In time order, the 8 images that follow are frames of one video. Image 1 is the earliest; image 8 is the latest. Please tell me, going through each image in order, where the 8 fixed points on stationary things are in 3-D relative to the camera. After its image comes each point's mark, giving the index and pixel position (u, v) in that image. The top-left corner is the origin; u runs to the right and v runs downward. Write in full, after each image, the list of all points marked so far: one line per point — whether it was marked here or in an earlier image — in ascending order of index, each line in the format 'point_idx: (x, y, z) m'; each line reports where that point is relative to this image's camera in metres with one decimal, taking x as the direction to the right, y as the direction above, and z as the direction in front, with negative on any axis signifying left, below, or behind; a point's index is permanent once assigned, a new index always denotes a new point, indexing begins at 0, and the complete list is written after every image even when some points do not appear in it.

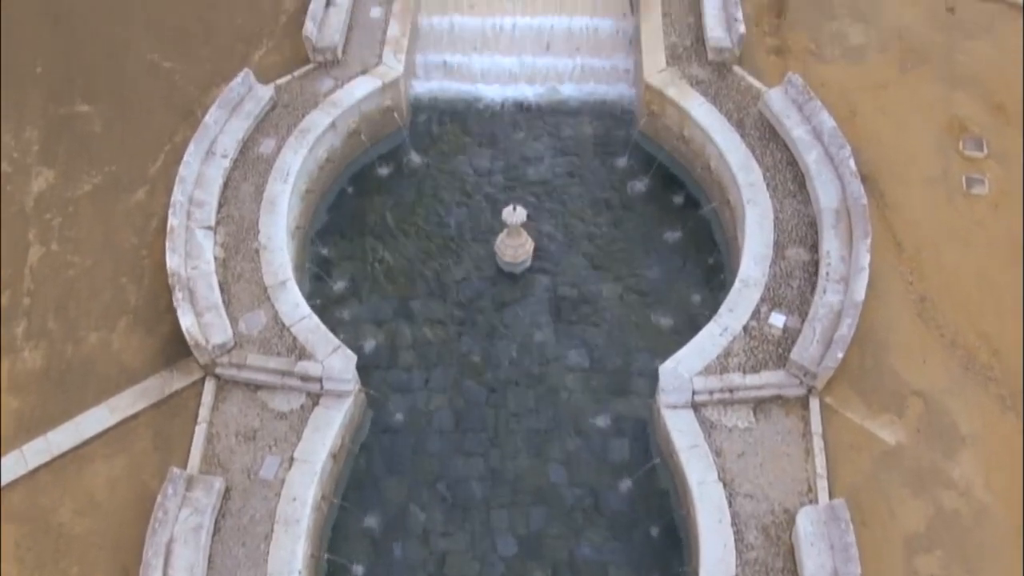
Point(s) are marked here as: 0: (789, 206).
0: (+3.1, +0.9, +9.0) m
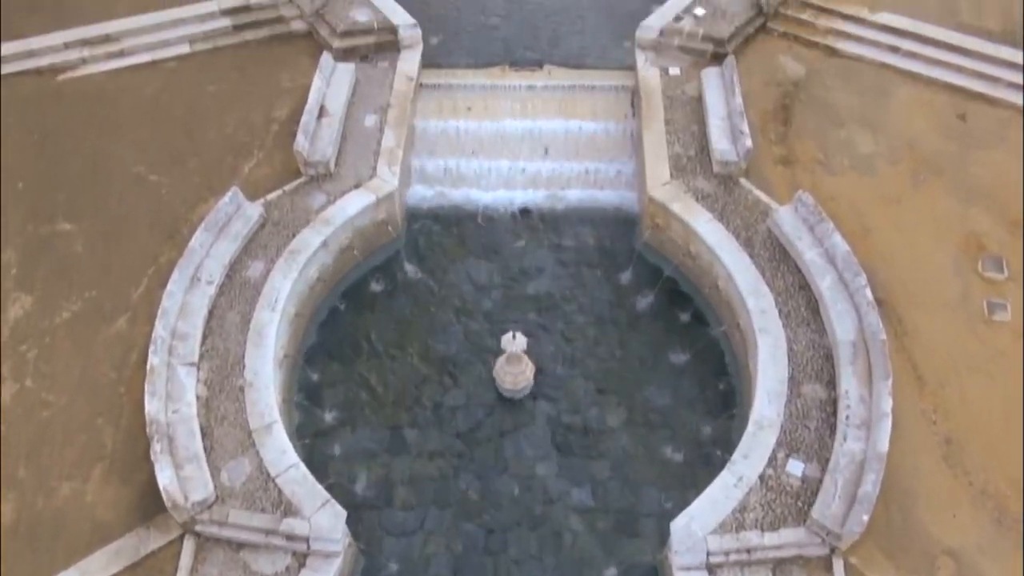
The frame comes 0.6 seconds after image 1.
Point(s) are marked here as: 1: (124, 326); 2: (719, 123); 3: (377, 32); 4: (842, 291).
0: (+3.1, -0.5, +8.6) m
1: (-4.4, -0.4, +8.9) m
2: (+2.7, +2.1, +10.2) m
3: (-2.0, +3.7, +11.5) m
4: (+3.6, -0.1, +8.8) m
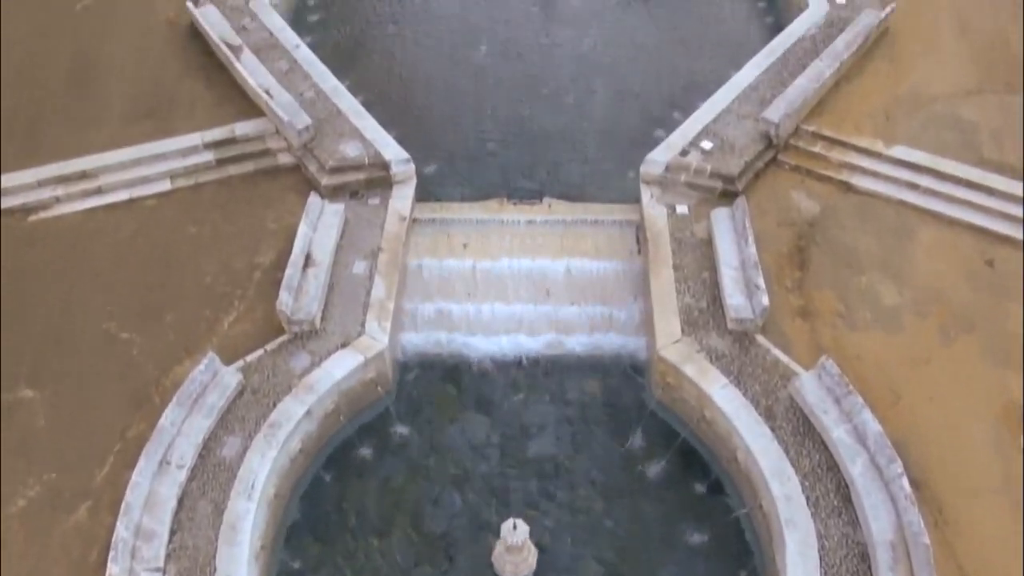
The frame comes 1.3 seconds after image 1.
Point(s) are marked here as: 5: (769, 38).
0: (+3.2, -2.3, +7.8) m
1: (-4.4, -2.3, +8.1) m
2: (+2.7, +0.2, +9.6) m
3: (-2.0, +1.7, +10.9) m
4: (+3.7, -1.9, +8.0) m
5: (+4.5, +4.4, +14.1) m
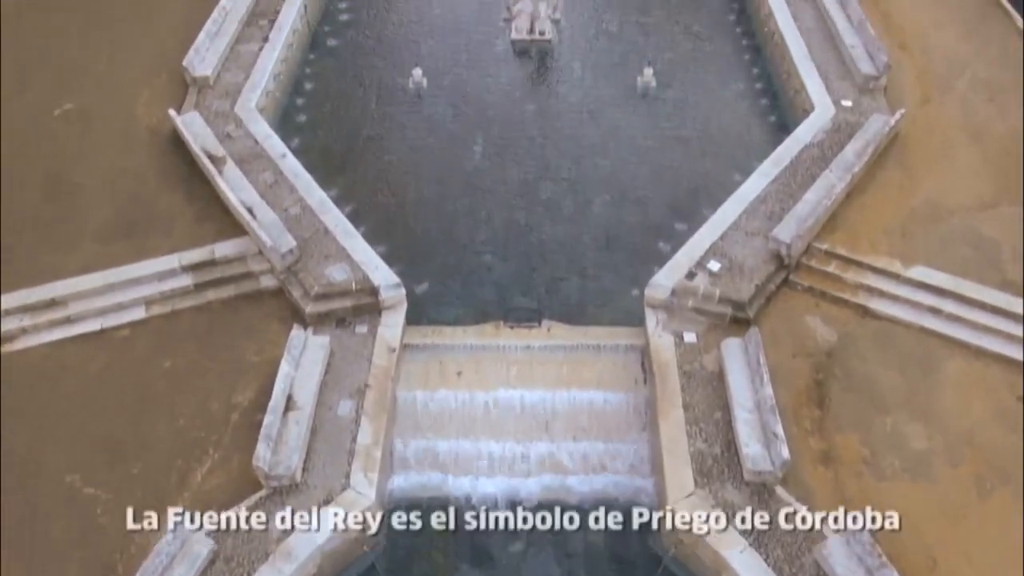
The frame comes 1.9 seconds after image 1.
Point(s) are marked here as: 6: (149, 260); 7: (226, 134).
0: (+3.1, -3.8, +6.9) m
1: (-4.4, -3.9, +7.2) m
2: (+2.6, -1.4, +8.9) m
3: (-2.0, -0.1, +10.3) m
4: (+3.6, -3.4, +7.1) m
5: (+4.5, +2.6, +13.6) m
6: (-4.9, +0.4, +10.7) m
7: (-4.5, +2.4, +12.5) m
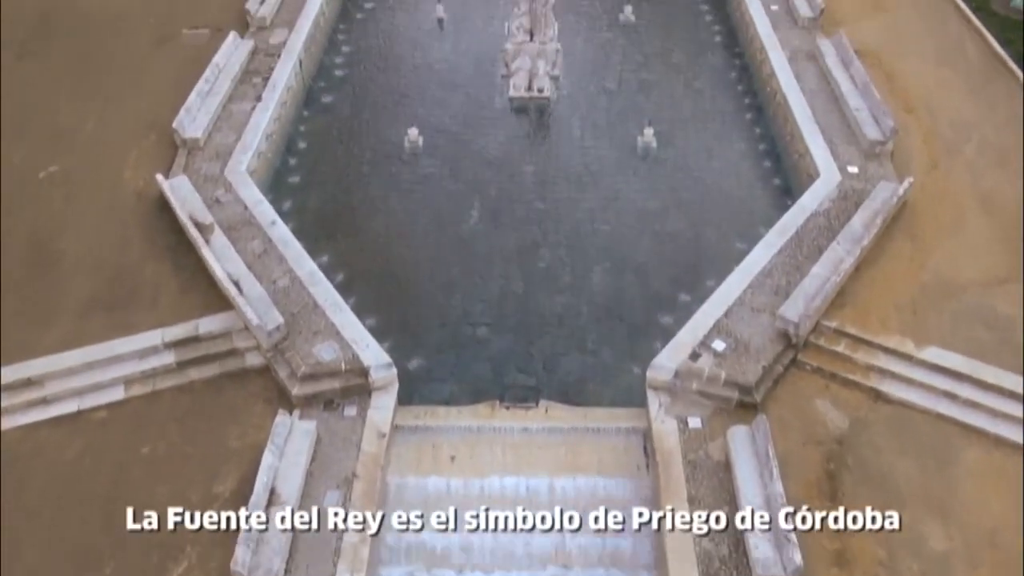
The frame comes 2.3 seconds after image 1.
0: (+3.1, -4.7, +6.3) m
1: (-4.4, -4.8, +6.6) m
2: (+2.6, -2.4, +8.4) m
3: (-2.1, -1.1, +9.8) m
4: (+3.6, -4.3, +6.6) m
5: (+4.4, +1.4, +13.3) m
6: (-5.0, -0.6, +10.3) m
7: (-4.6, +1.4, +12.2) m
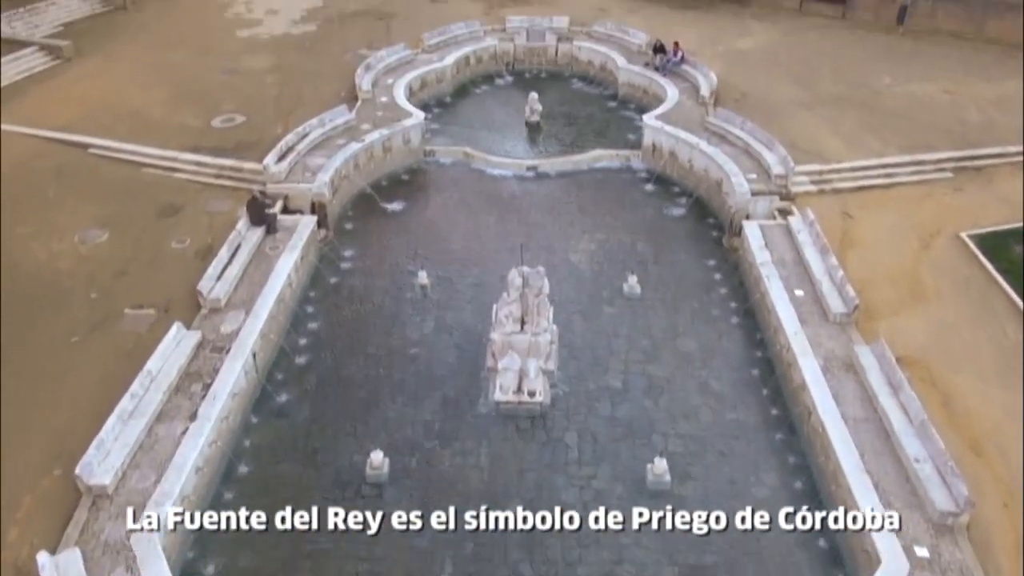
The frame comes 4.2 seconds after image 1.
0: (+2.7, -8.6, +2.7) m
1: (-4.8, -8.6, +3.0) m
2: (+2.3, -6.7, +5.1) m
3: (-2.4, -5.6, +6.8) m
4: (+3.2, -8.3, +3.0) m
5: (+4.2, -3.8, +10.6) m
6: (-5.3, -5.2, +7.3) m
7: (-4.8, -3.6, +9.5) m
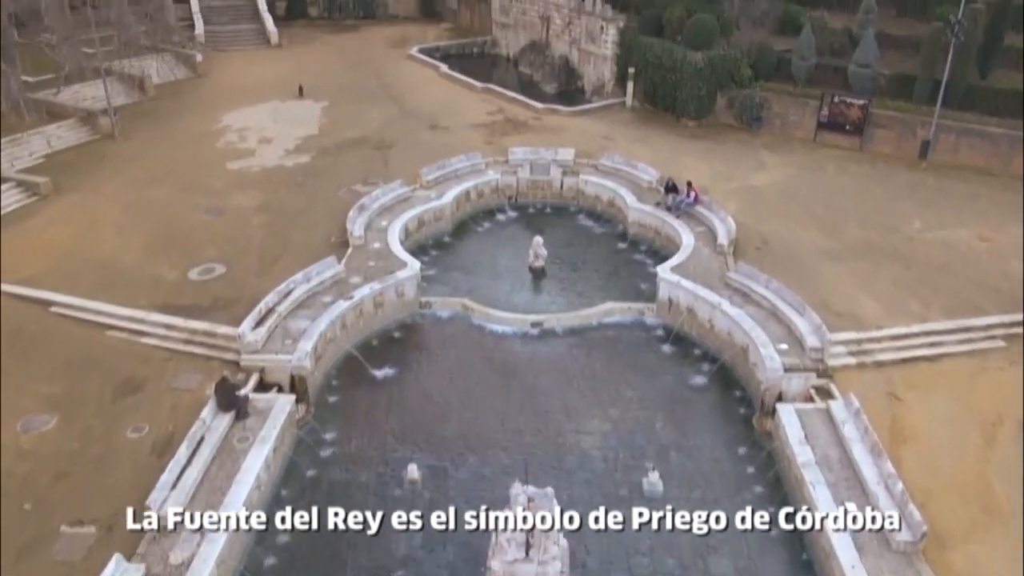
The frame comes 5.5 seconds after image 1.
0: (+2.7, -10.6, -0.3) m
1: (-4.8, -10.7, +0.1) m
2: (+2.3, -9.0, +2.4) m
3: (-2.4, -8.0, +4.2) m
4: (+3.2, -10.3, +0.1) m
5: (+4.2, -6.7, +8.1) m
6: (-5.3, -7.7, +4.8) m
7: (-4.8, -6.3, +7.1) m
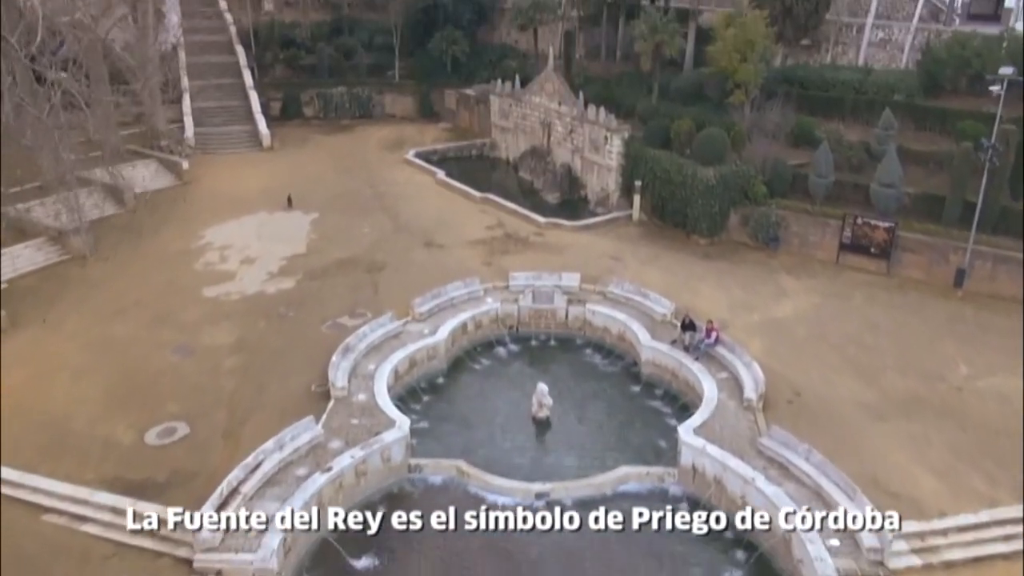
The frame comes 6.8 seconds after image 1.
0: (+2.8, -12.3, -3.5) m
1: (-4.7, -12.3, -3.2) m
2: (+2.4, -10.9, -0.7) m
3: (-2.3, -10.1, +1.2) m
4: (+3.3, -12.0, -3.1) m
5: (+4.3, -9.1, +5.2) m
6: (-5.2, -9.8, +1.8) m
7: (-4.7, -8.6, +4.2) m
